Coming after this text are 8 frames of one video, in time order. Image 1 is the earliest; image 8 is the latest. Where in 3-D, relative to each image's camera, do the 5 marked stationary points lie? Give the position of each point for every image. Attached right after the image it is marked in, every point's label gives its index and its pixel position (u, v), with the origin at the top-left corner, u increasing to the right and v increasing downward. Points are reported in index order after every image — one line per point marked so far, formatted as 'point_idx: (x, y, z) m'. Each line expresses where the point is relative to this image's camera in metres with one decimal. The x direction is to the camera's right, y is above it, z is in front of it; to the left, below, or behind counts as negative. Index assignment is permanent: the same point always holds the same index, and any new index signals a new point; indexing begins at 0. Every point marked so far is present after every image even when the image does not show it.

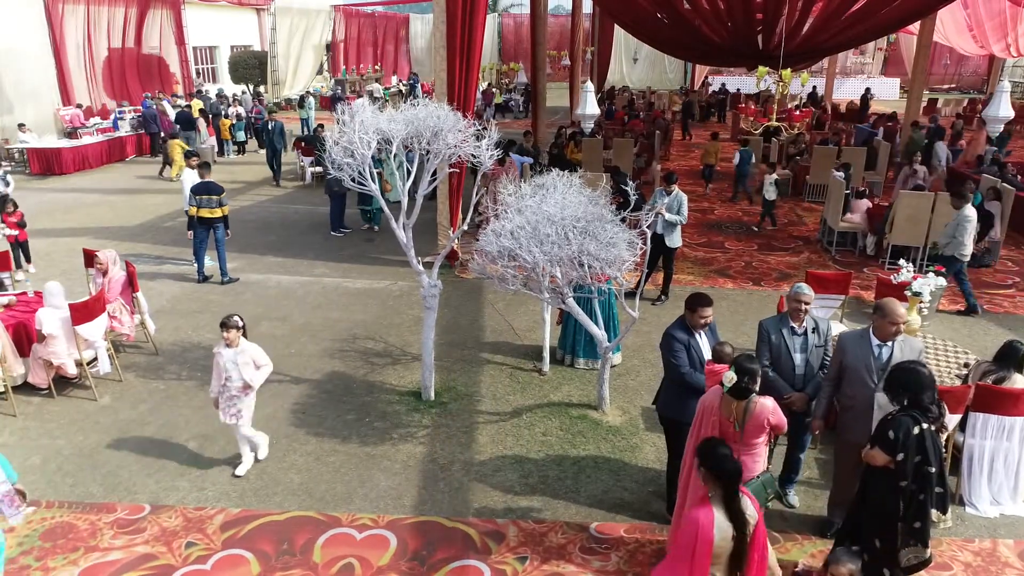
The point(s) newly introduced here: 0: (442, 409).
0: (-0.4, -0.6, +5.1) m
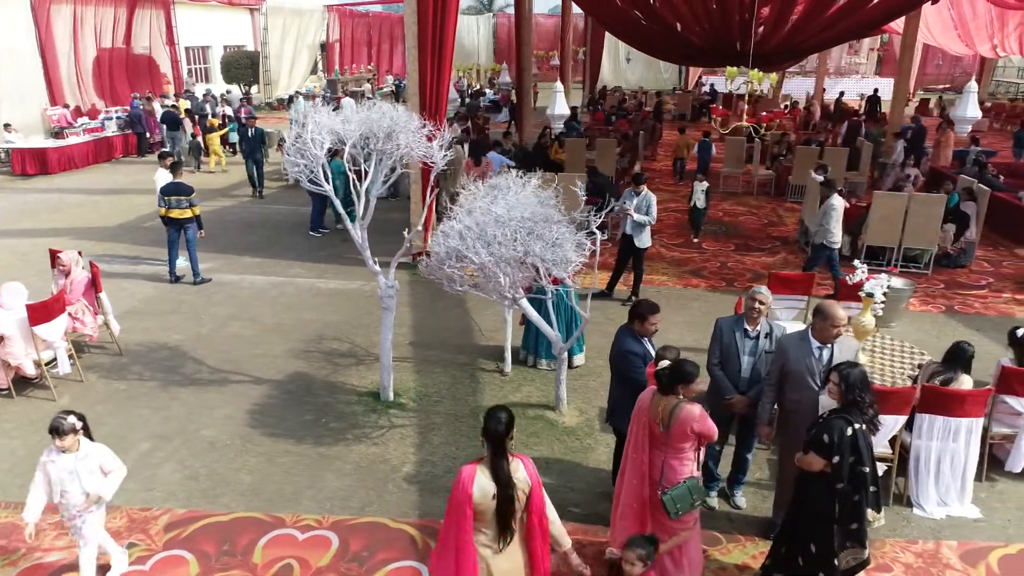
0: (-0.6, -0.6, +5.1) m
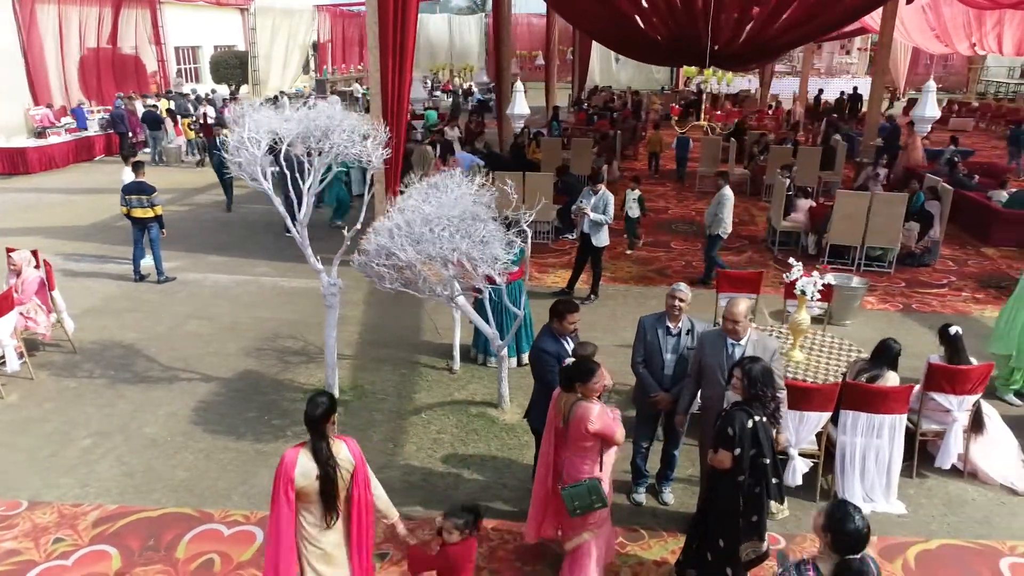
0: (-0.9, -0.6, +5.1) m
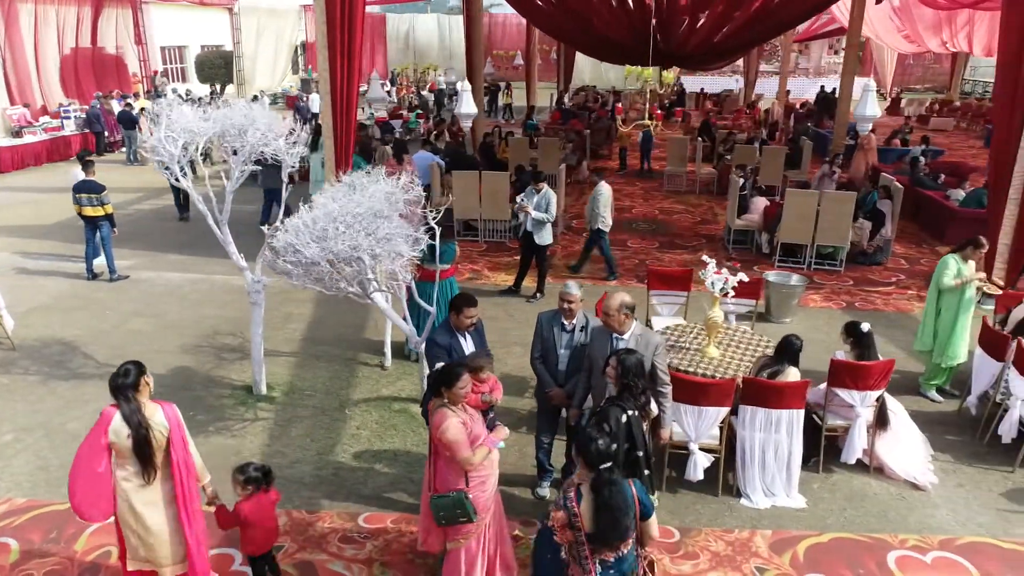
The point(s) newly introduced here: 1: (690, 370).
0: (-1.3, -0.6, +5.2) m
1: (+0.8, -0.4, +4.6) m
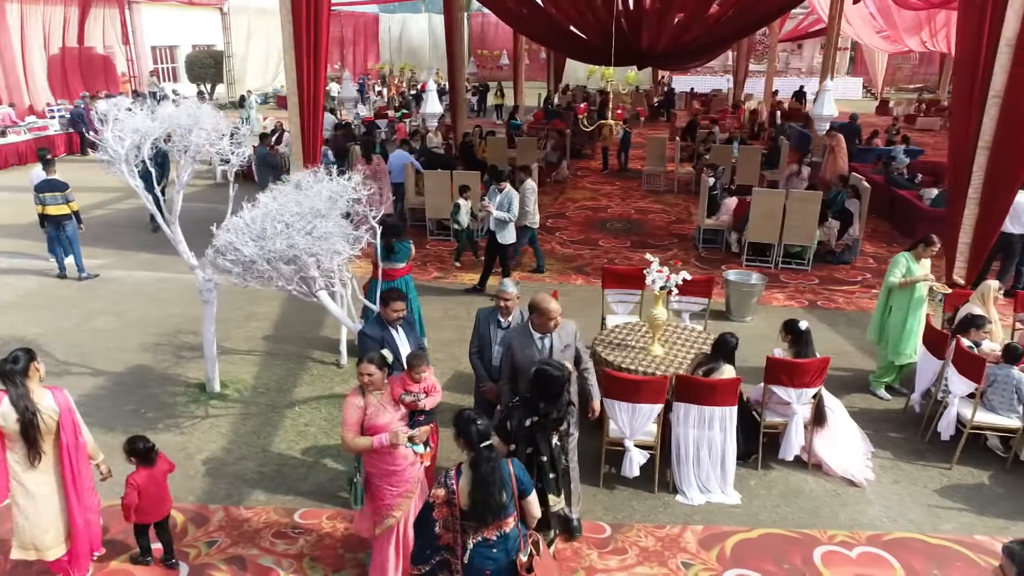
0: (-1.5, -0.6, +5.2) m
1: (+0.6, -0.4, +4.6) m
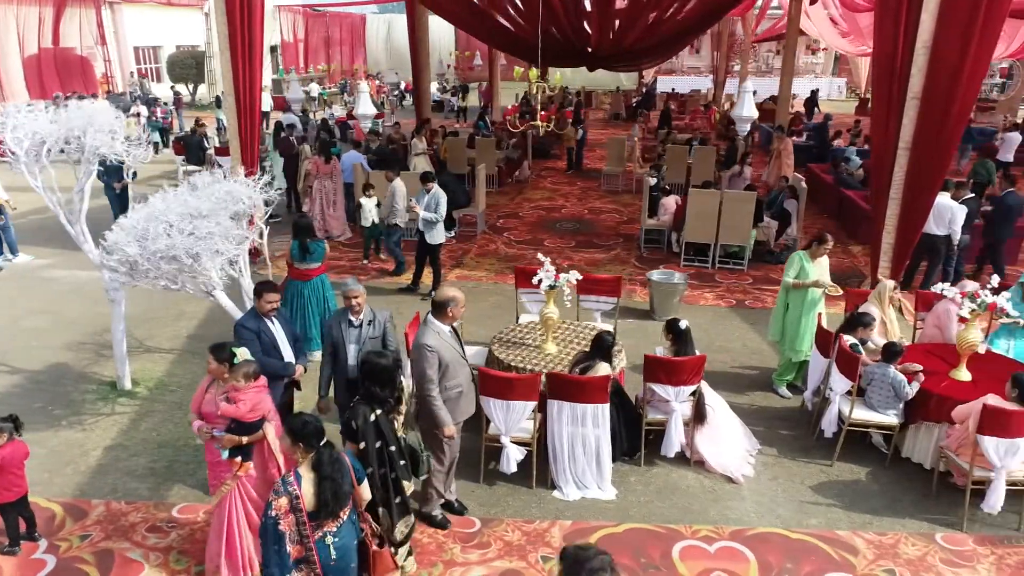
0: (-2.1, -0.6, +5.3) m
1: (0.0, -0.4, +4.7) m
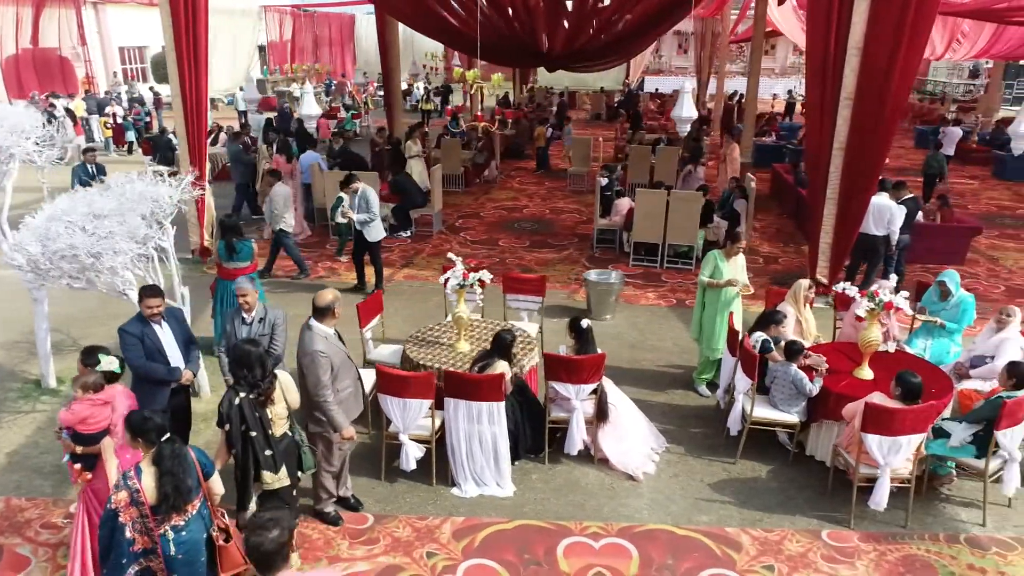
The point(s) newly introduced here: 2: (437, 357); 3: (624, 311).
0: (-2.5, -0.6, +5.3) m
1: (-0.4, -0.4, +4.7) m
2: (-0.4, -0.3, +4.8) m
3: (+0.8, -0.2, +7.0) m
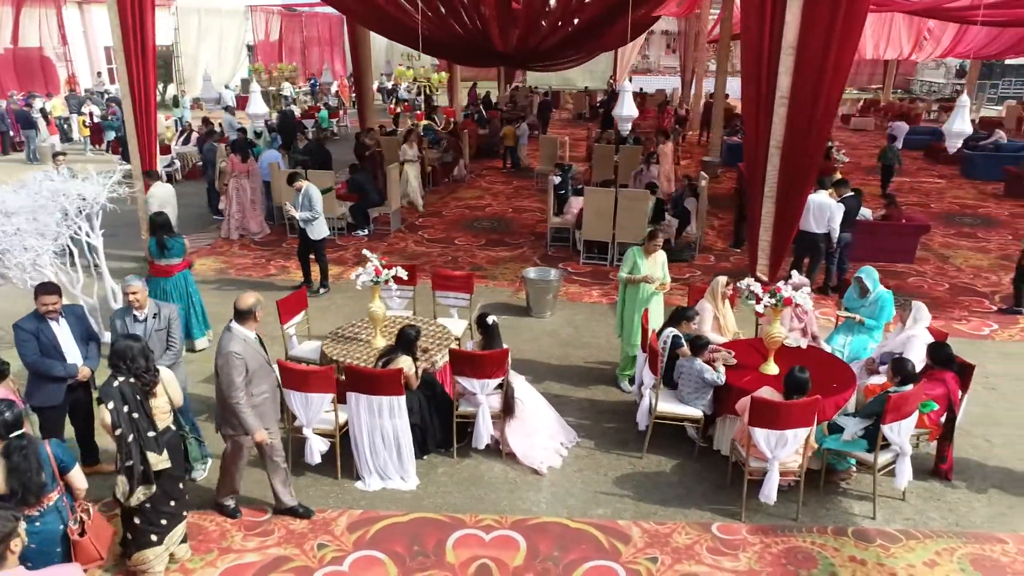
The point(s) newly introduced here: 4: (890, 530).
0: (-2.9, -0.6, +5.4) m
1: (-0.8, -0.4, +4.8) m
2: (-0.8, -0.3, +4.9) m
3: (+0.4, -0.1, +7.0) m
4: (+1.5, -1.0, +3.9) m
